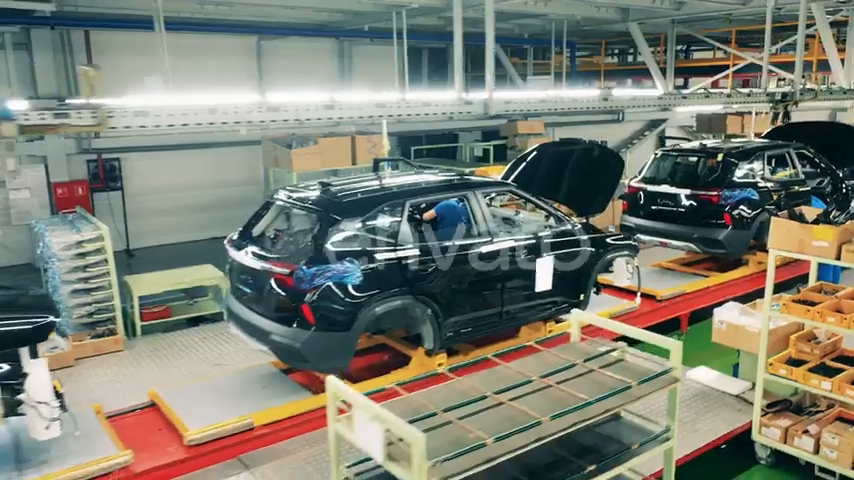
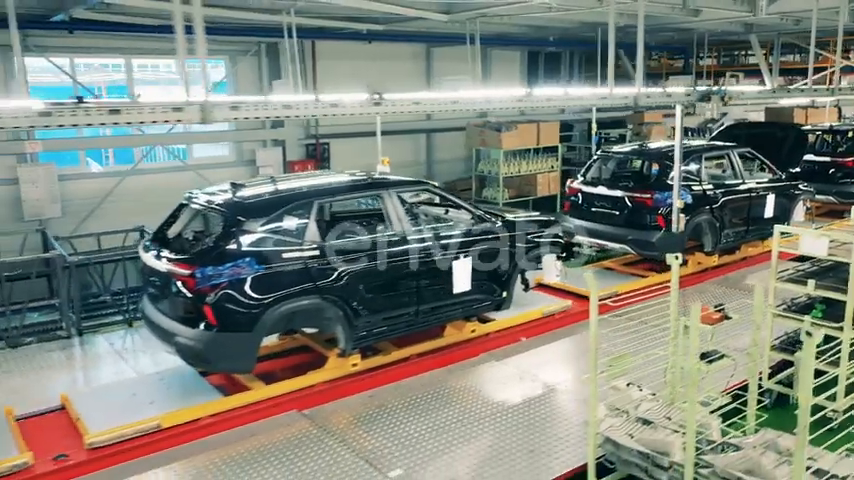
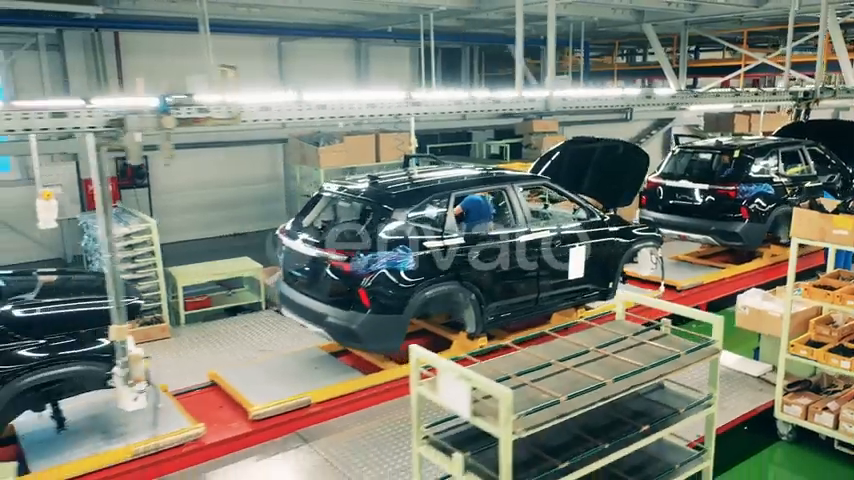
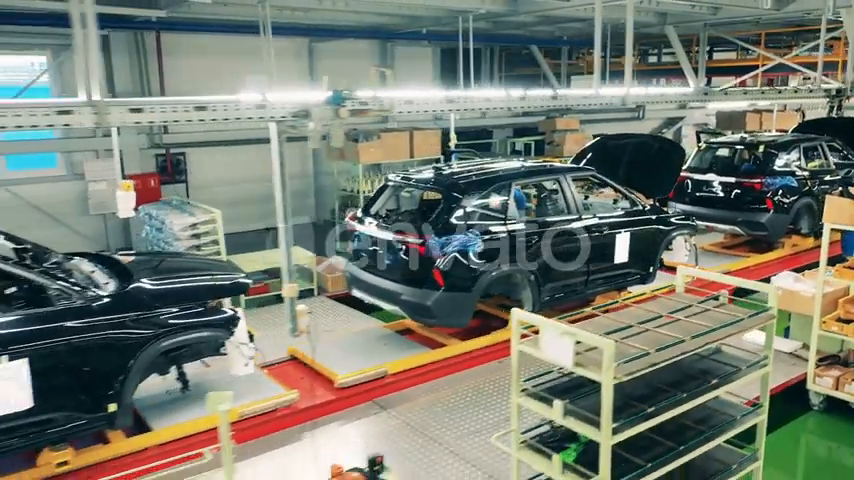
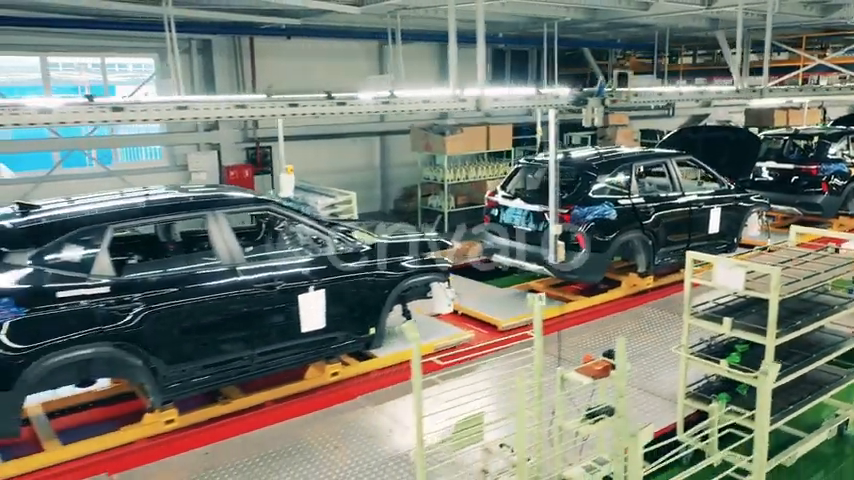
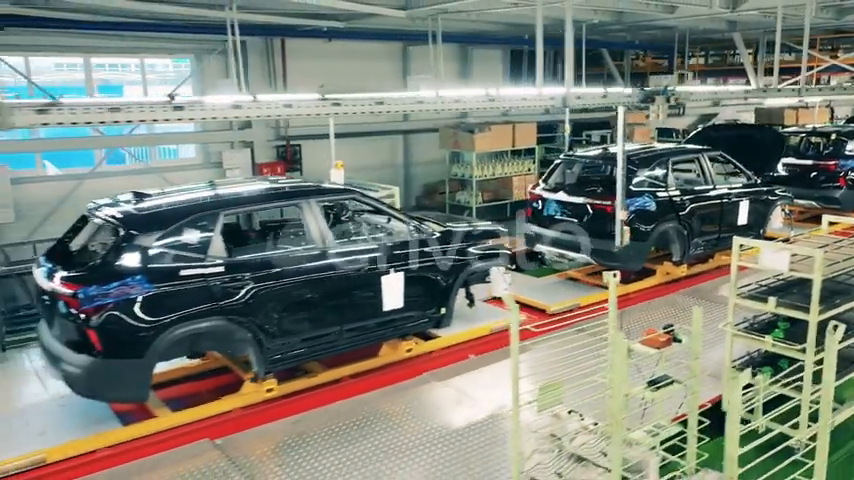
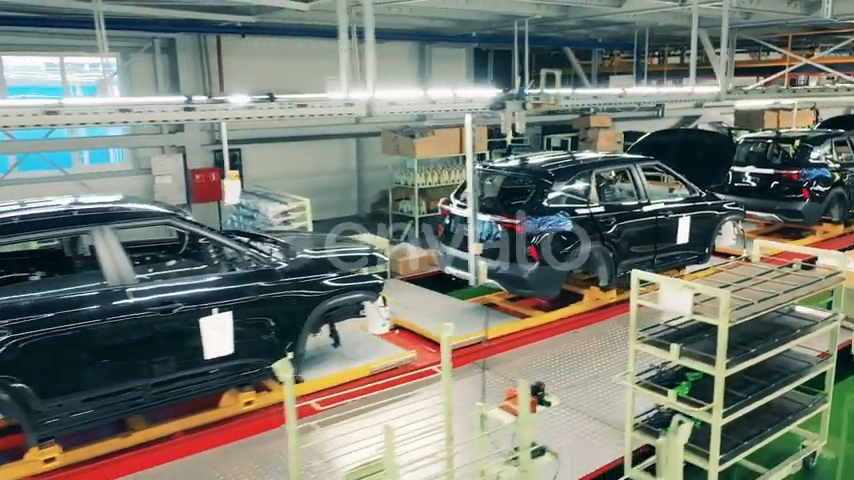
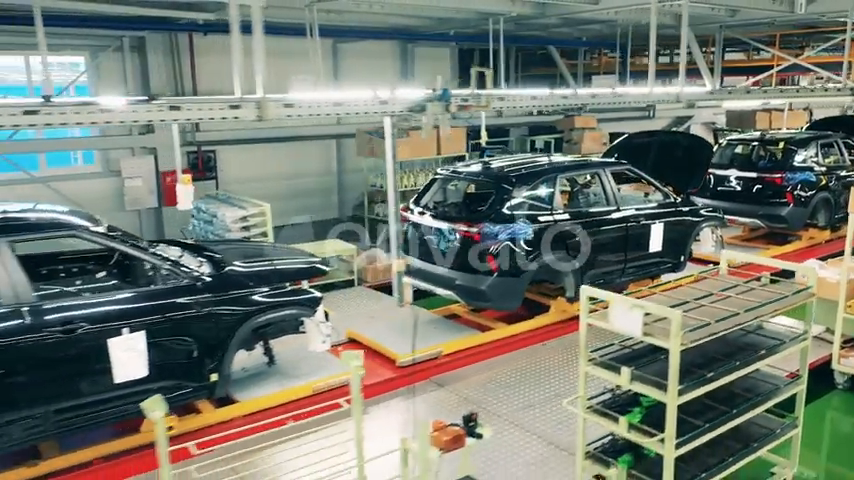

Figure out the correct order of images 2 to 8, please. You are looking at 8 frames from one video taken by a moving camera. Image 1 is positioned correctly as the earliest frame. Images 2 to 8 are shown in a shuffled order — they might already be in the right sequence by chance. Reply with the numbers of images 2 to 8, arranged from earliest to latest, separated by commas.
3, 4, 8, 7, 5, 6, 2
